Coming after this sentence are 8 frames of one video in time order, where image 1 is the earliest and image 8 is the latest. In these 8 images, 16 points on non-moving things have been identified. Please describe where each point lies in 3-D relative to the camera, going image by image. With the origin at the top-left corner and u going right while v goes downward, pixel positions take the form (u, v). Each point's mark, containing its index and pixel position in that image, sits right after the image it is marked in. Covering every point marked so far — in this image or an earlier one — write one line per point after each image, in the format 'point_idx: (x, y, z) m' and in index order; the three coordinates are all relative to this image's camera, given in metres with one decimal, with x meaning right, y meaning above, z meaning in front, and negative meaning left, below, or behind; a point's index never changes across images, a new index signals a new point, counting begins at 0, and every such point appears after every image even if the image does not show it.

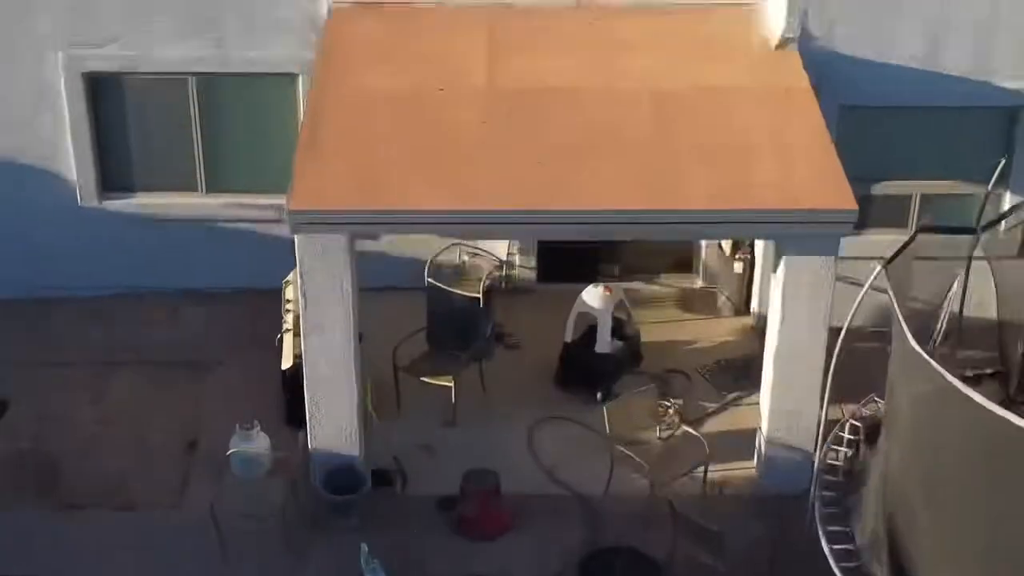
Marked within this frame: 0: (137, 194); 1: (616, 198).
0: (-3.0, +0.7, +12.5) m
1: (+0.6, +0.5, +9.6) m
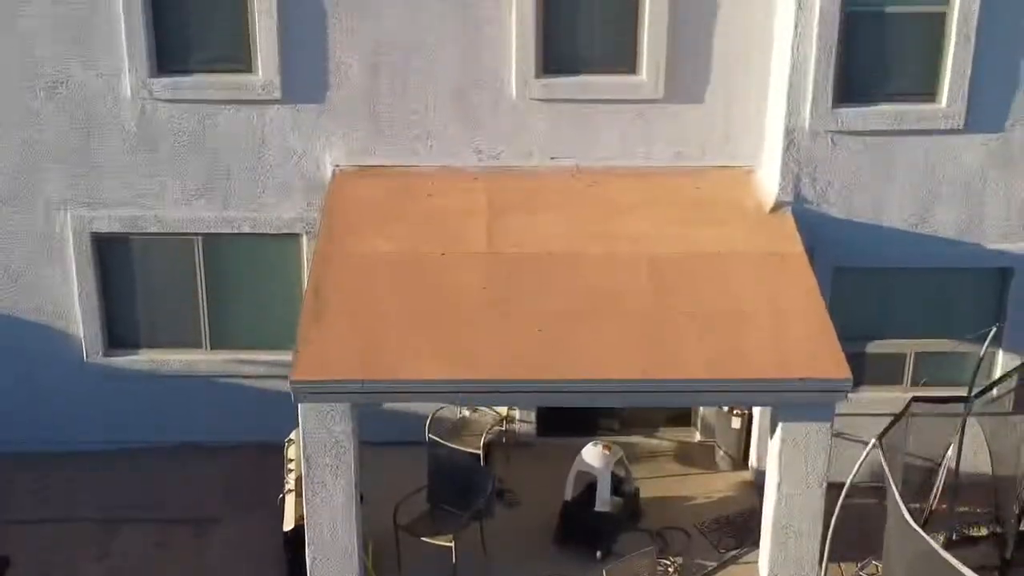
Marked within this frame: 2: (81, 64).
0: (-3.0, -0.5, +12.7) m
1: (+0.6, -0.5, +9.7) m
2: (-3.2, +1.6, +11.5) m
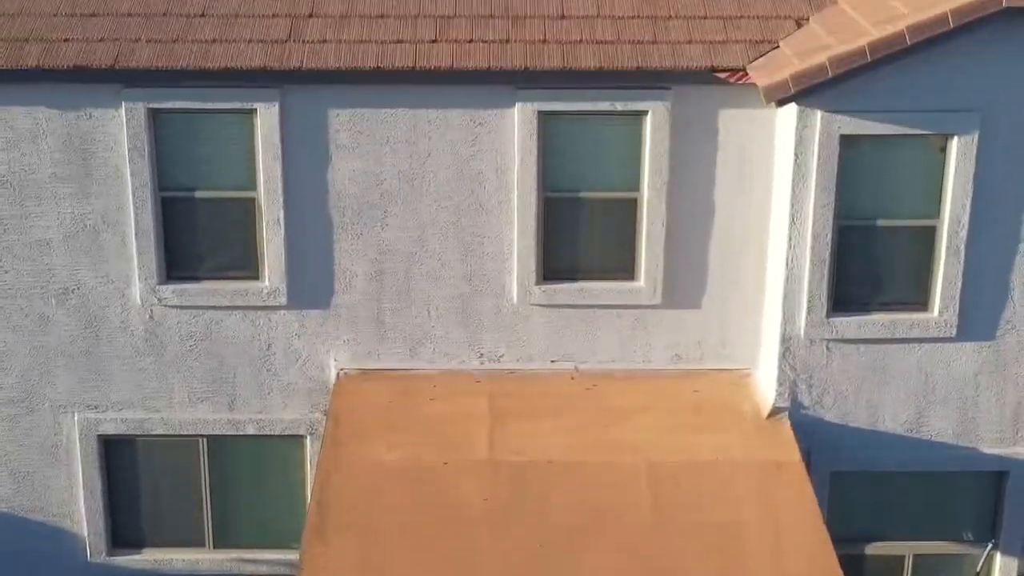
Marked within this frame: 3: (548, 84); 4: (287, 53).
0: (-3.0, -2.1, +12.8) m
1: (+0.6, -1.8, +9.8) m
2: (-3.2, +0.1, +11.8) m
3: (+0.3, +1.5, +11.2) m
4: (-1.6, +1.7, +11.1) m
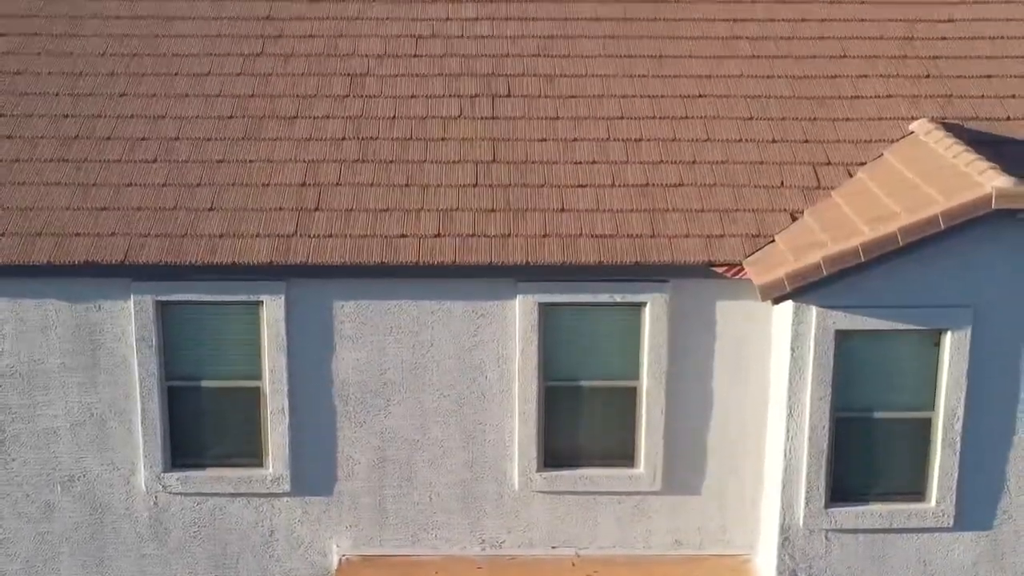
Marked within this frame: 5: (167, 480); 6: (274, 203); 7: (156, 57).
0: (-3.0, -3.6, +12.8) m
1: (+0.7, -3.1, +9.8) m
2: (-3.2, -1.3, +11.9) m
3: (+0.3, +0.1, +11.5) m
4: (-1.6, +0.3, +11.3) m
5: (-2.6, -1.5, +11.9) m
6: (-1.8, +0.6, +11.7) m
7: (-3.0, +2.0, +13.3) m
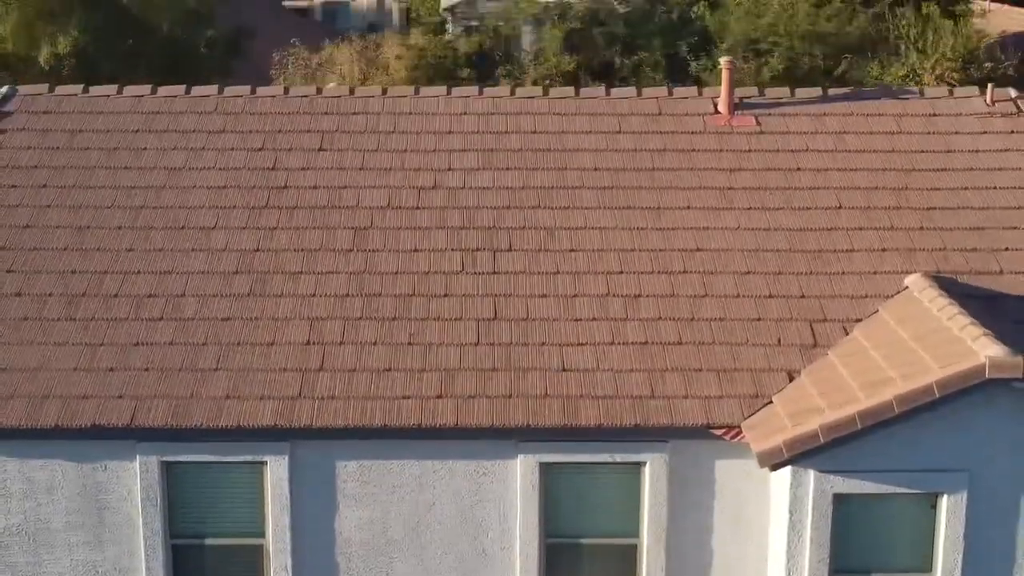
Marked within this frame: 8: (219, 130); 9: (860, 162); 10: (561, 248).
0: (-3.0, -4.9, +12.7) m
1: (+0.7, -4.2, +9.8) m
2: (-3.1, -2.5, +12.0) m
3: (+0.3, -1.1, +11.6) m
4: (-1.6, -0.9, +11.5) m
5: (-2.6, -2.7, +11.9) m
6: (-1.8, -0.6, +11.9) m
7: (-3.0, +0.7, +13.5) m
8: (-2.7, +1.5, +14.5) m
9: (+3.2, +1.1, +14.2) m
10: (+0.4, +0.3, +13.2) m
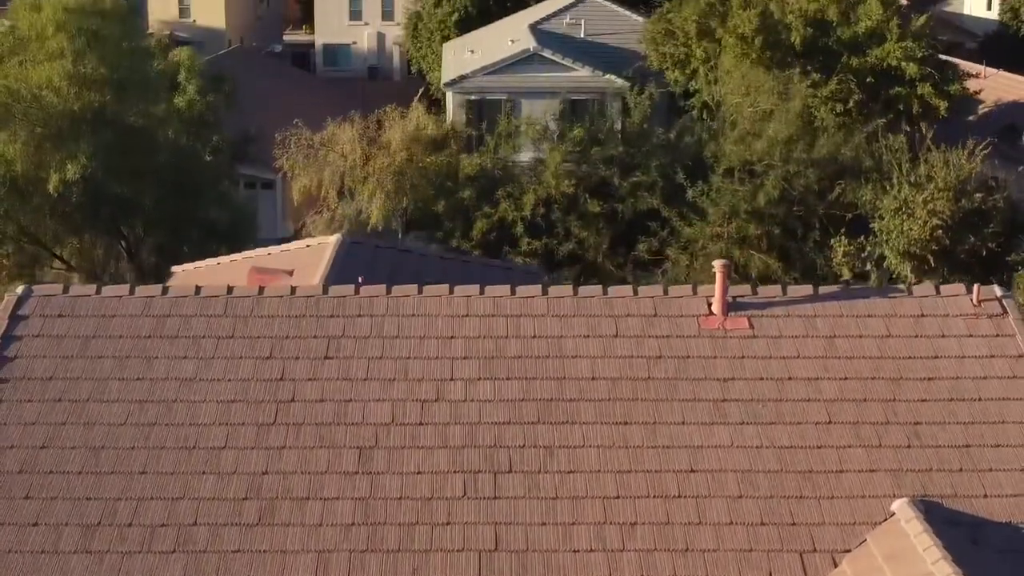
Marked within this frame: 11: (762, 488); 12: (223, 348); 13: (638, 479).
0: (-3.0, -6.8, +13.1) m
1: (+0.7, -6.1, +10.2) m
2: (-3.1, -4.4, +12.4) m
3: (+0.3, -3.0, +12.0) m
4: (-1.6, -2.8, +11.9) m
5: (-2.6, -4.6, +12.4) m
6: (-1.8, -2.5, +12.4) m
7: (-3.0, -1.2, +13.9) m
8: (-2.7, -0.4, +15.0) m
9: (+3.2, -0.8, +14.7) m
10: (+0.4, -1.6, +13.6) m
11: (+2.2, -1.7, +13.5) m
12: (-2.7, -0.6, +14.8) m
13: (+1.1, -1.7, +13.5) m
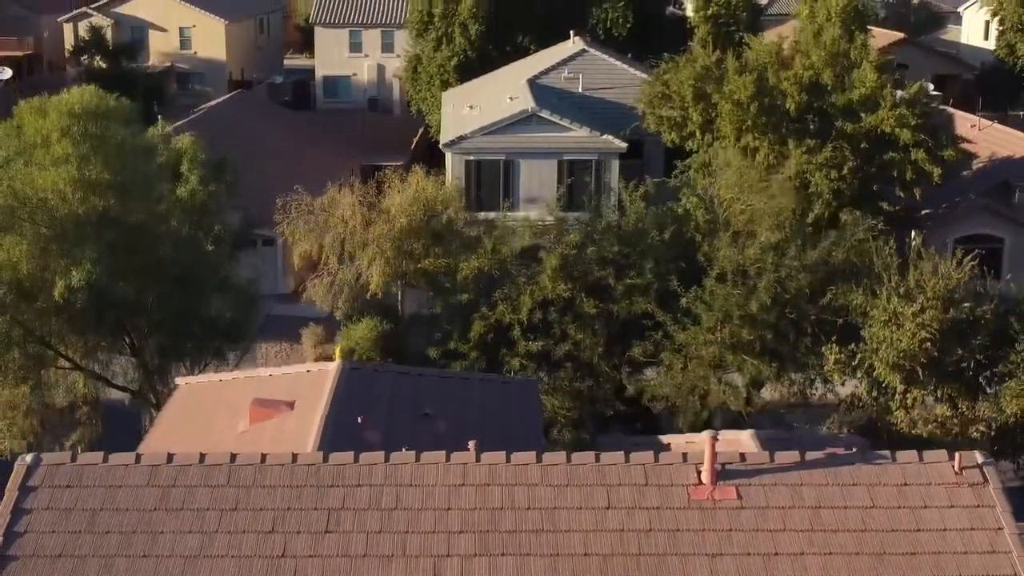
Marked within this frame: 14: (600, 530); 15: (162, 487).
0: (-3.0, -8.5, +13.6) m
1: (+0.6, -7.8, +10.7) m
2: (-3.2, -6.1, +12.9) m
3: (+0.2, -4.7, +12.5) m
4: (-1.6, -4.5, +12.4) m
5: (-2.7, -6.3, +12.8) m
6: (-1.8, -4.2, +12.8) m
7: (-3.1, -3.0, +14.4) m
8: (-2.8, -2.2, +15.4) m
9: (+3.1, -2.5, +15.2) m
10: (+0.4, -3.3, +14.1) m
11: (+2.1, -3.4, +13.9) m
12: (-2.8, -2.3, +15.3) m
13: (+1.0, -3.4, +14.0) m
14: (+0.9, -2.4, +15.3) m
15: (-3.5, -2.0, +15.7) m
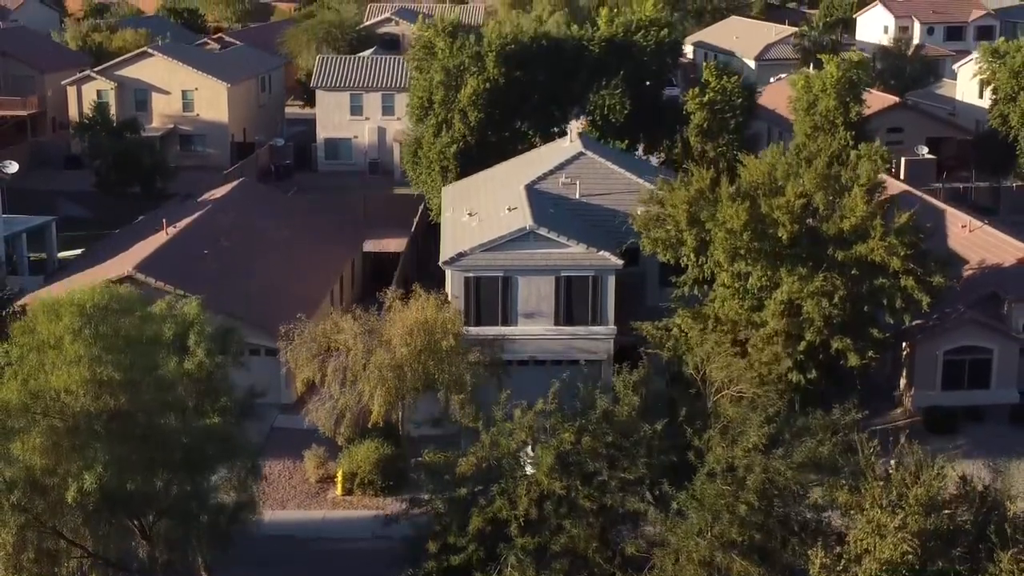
0: (-3.1, -12.0, +14.5) m
1: (+0.6, -11.3, +11.6) m
2: (-3.2, -9.6, +13.8) m
3: (+0.2, -8.2, +13.5) m
4: (-1.7, -8.0, +13.3) m
5: (-2.7, -9.7, +13.8) m
6: (-1.9, -7.6, +13.8) m
7: (-3.1, -6.4, +15.4) m
8: (-2.8, -5.6, +16.4) m
9: (+3.1, -5.9, +16.1) m
10: (+0.3, -6.7, +15.1) m
11: (+2.1, -6.9, +14.9) m
12: (-2.8, -5.7, +16.2) m
13: (+1.0, -6.8, +14.9) m
14: (+0.8, -5.8, +16.3) m
15: (-3.6, -5.4, +16.7) m
